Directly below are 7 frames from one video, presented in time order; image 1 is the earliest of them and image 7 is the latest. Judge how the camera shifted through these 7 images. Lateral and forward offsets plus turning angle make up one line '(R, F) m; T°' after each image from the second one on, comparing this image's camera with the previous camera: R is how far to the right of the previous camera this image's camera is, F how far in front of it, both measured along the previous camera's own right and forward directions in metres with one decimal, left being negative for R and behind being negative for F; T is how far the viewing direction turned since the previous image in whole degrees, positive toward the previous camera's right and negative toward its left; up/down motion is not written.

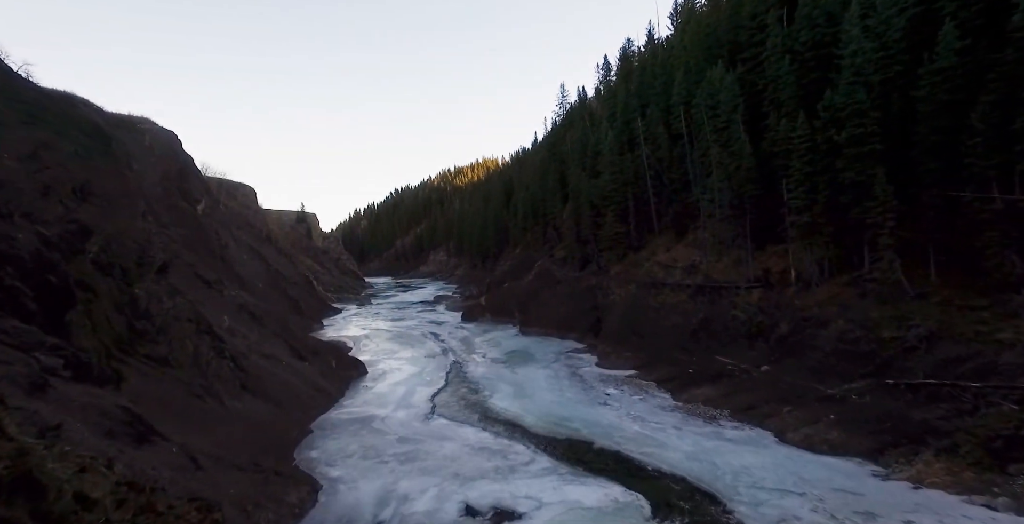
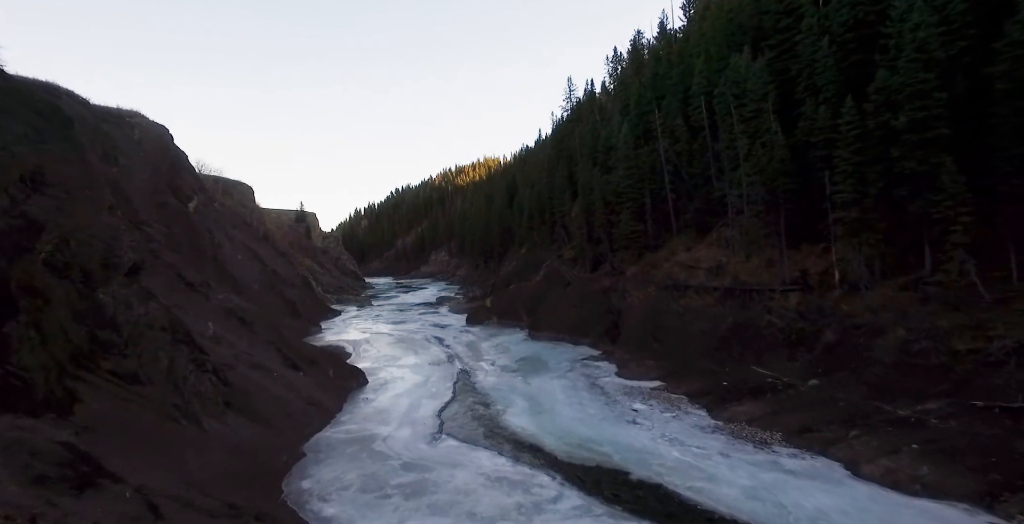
(-0.5, +2.0) m; 0°
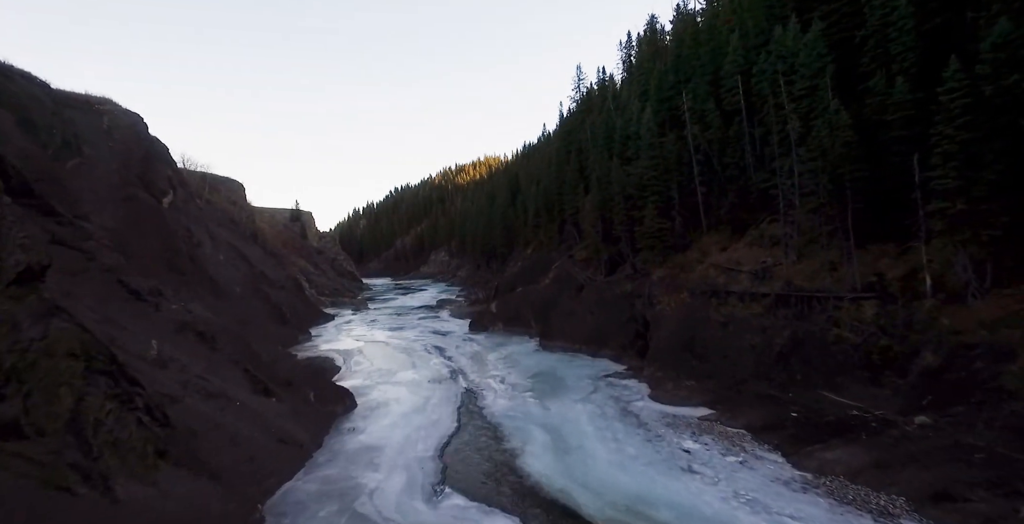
(-0.5, +3.6) m; 0°
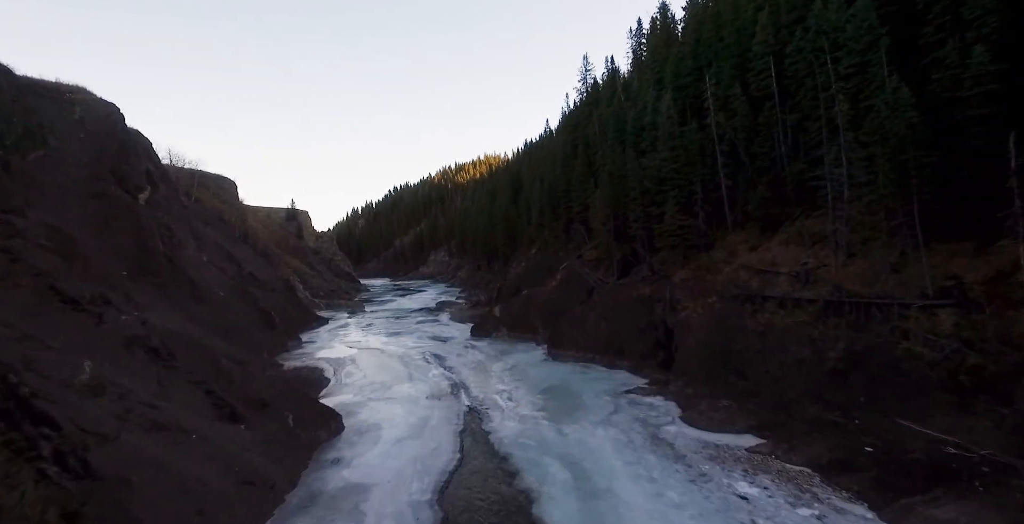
(-0.3, +2.6) m; 0°
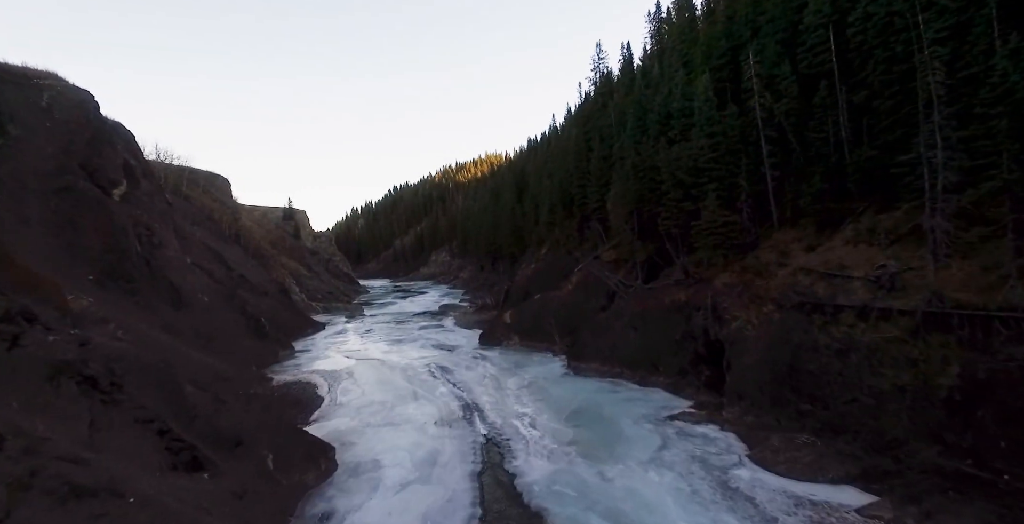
(-0.7, +3.2) m; 0°
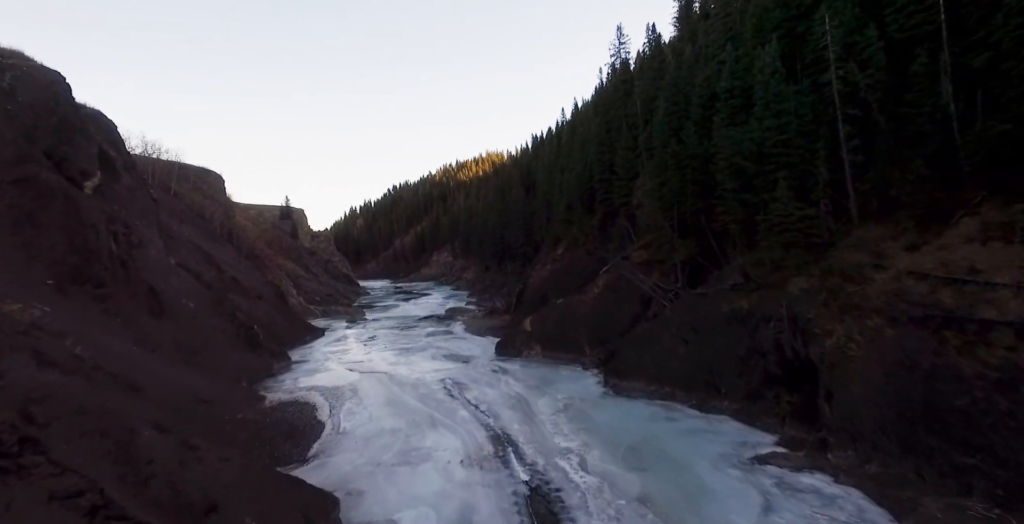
(-1.2, +3.6) m; 0°
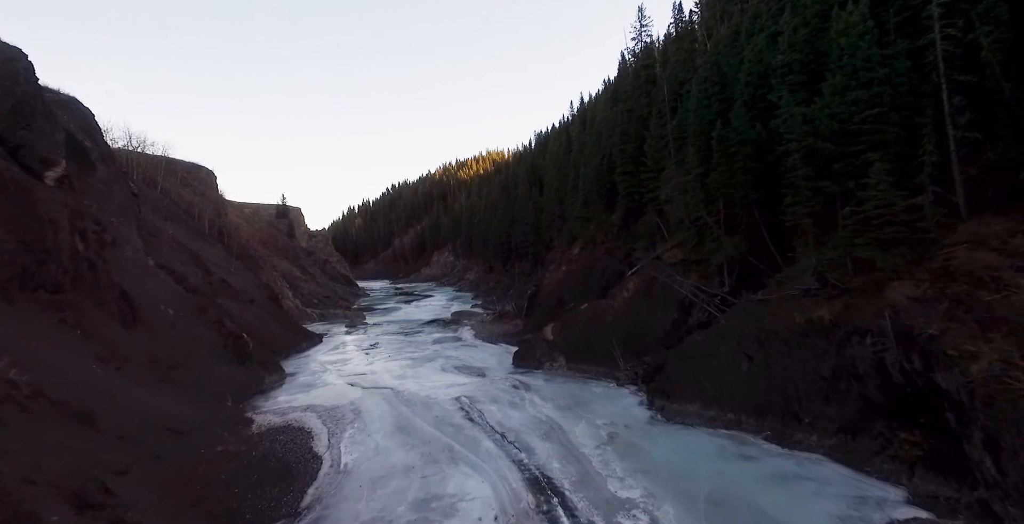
(-1.1, +3.5) m; 0°
